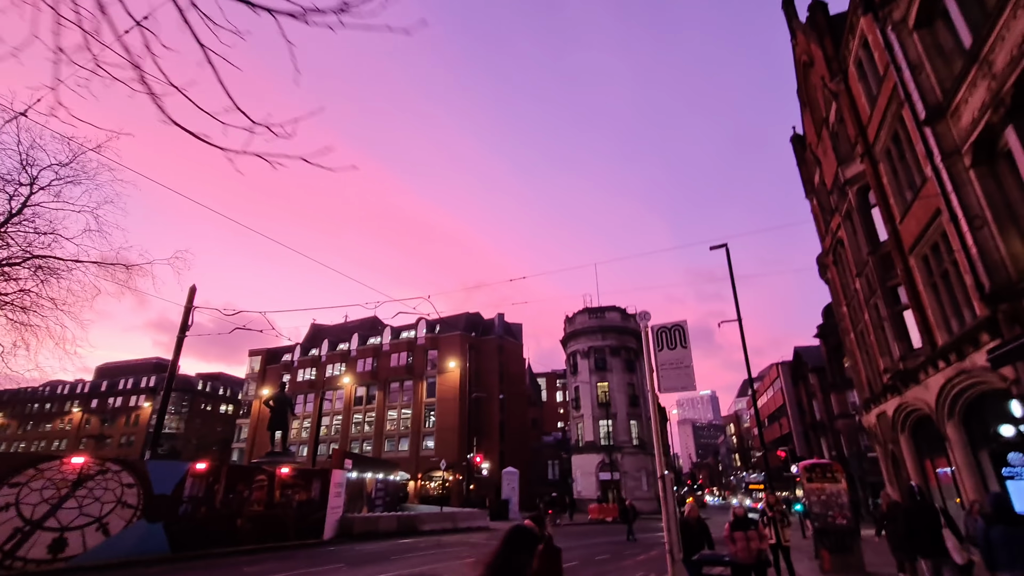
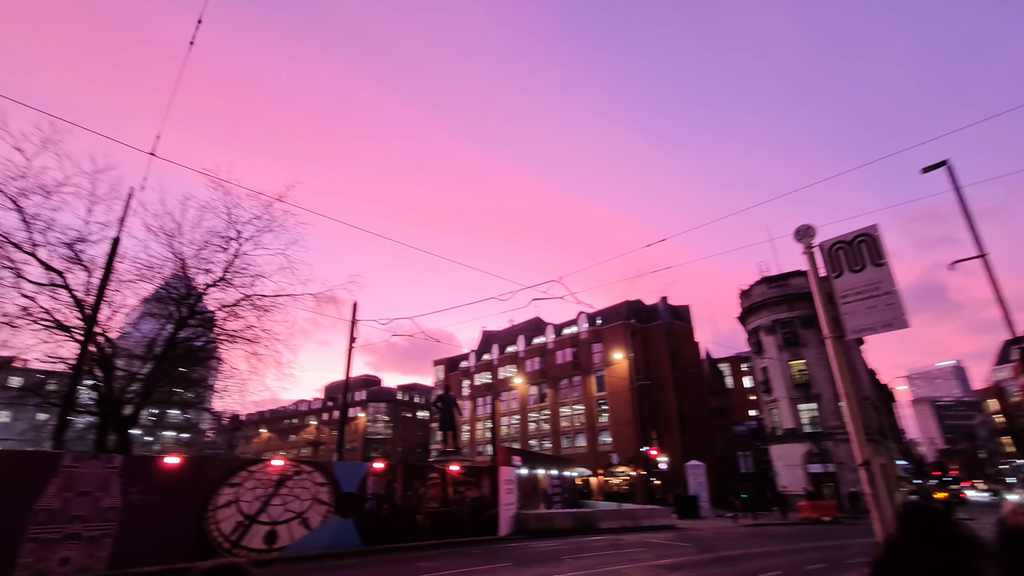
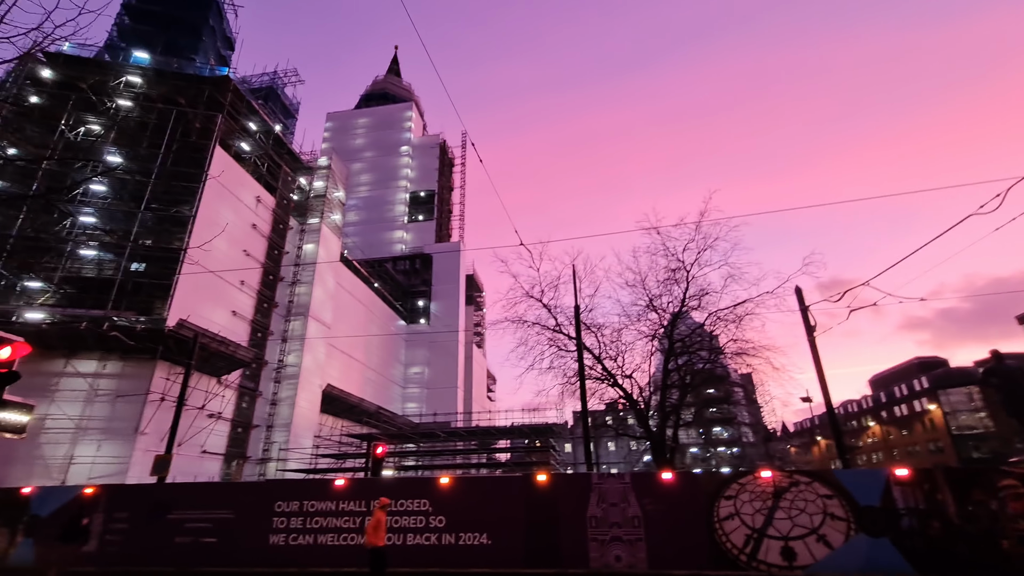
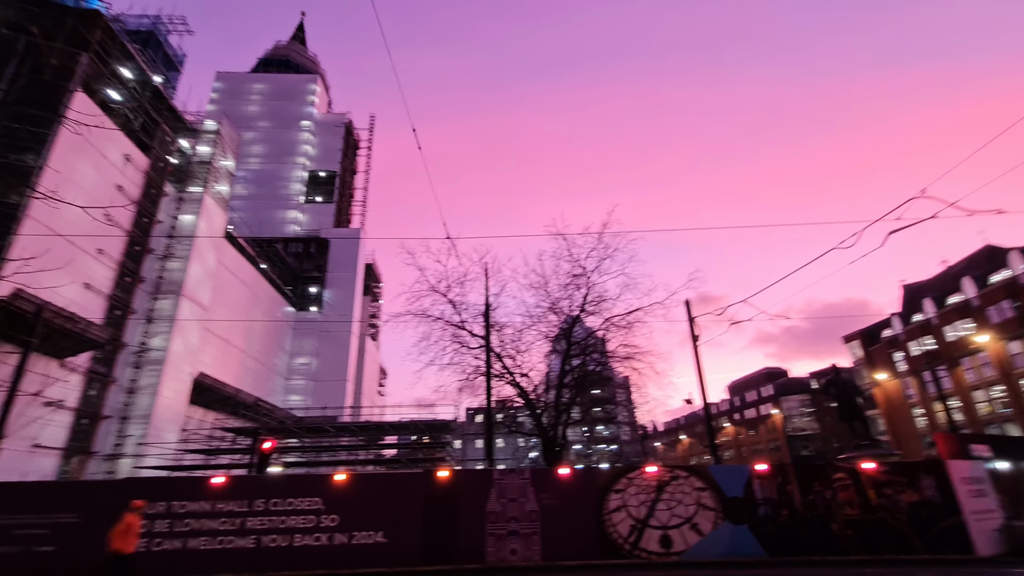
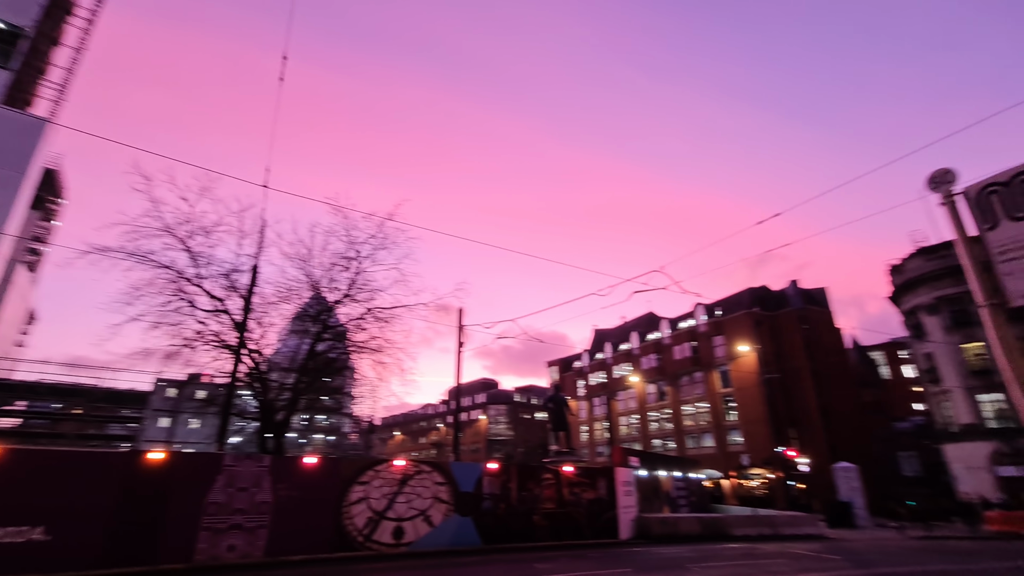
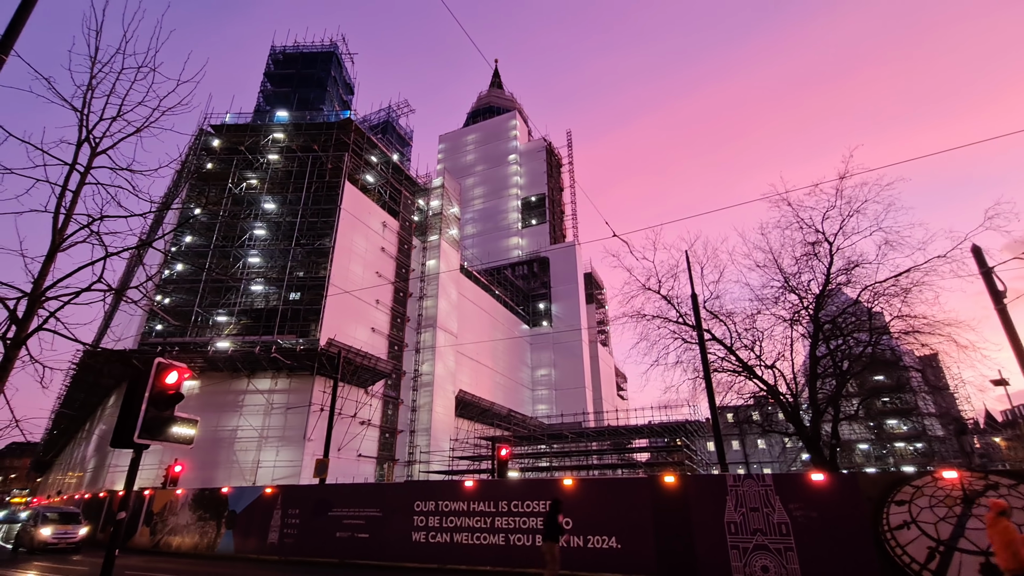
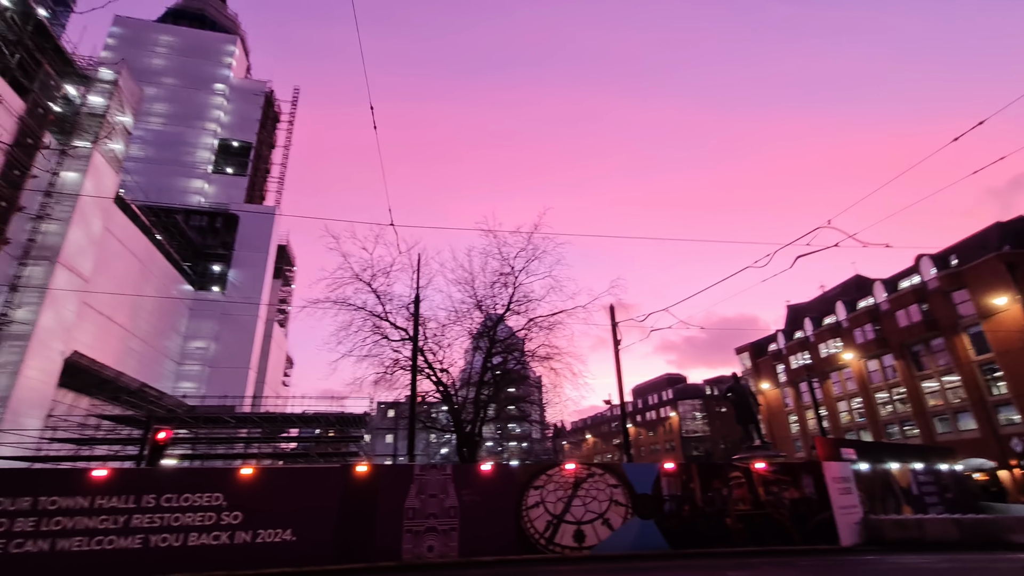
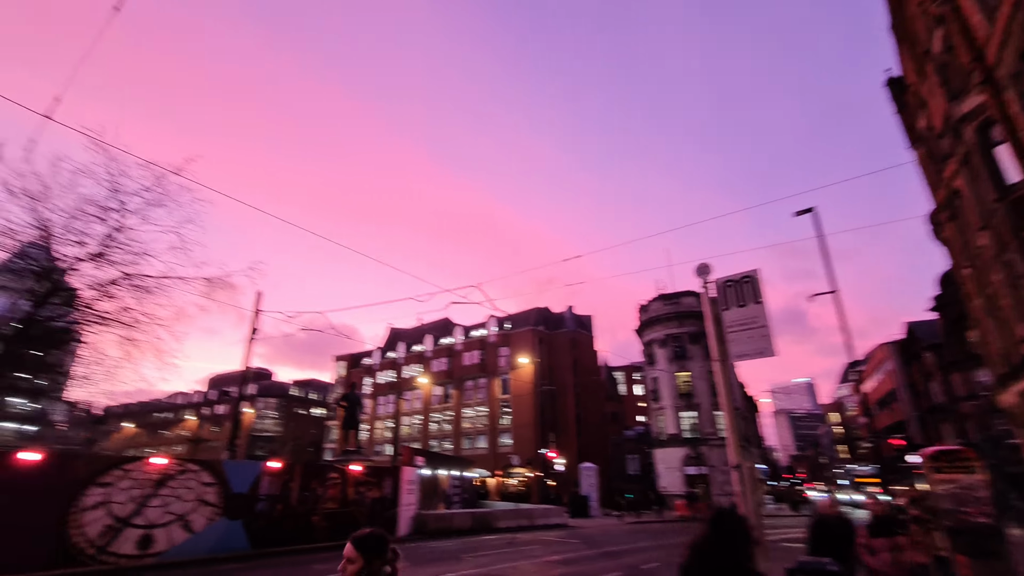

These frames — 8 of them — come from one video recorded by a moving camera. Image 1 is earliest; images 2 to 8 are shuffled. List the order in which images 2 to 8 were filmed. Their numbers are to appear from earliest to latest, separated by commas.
8, 2, 5, 7, 4, 3, 6
